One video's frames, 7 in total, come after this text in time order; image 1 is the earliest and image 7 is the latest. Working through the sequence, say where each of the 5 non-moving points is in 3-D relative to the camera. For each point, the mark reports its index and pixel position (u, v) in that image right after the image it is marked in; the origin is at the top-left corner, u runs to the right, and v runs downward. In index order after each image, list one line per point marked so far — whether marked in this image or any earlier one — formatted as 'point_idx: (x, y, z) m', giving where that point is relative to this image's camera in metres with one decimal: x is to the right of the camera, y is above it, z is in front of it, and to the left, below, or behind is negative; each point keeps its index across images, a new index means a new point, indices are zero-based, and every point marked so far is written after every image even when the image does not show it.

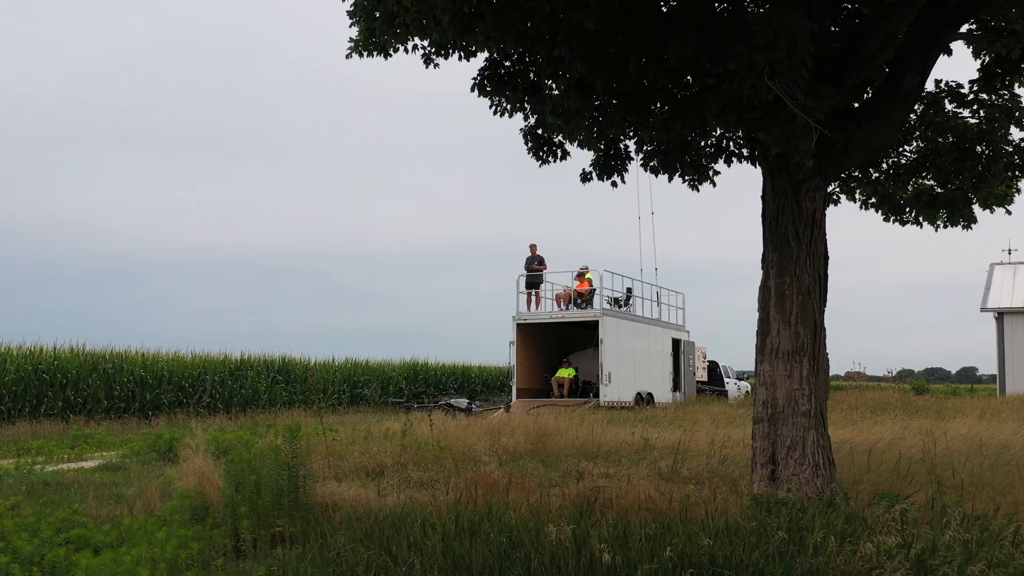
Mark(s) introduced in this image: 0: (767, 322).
0: (+2.4, -0.3, +8.2) m
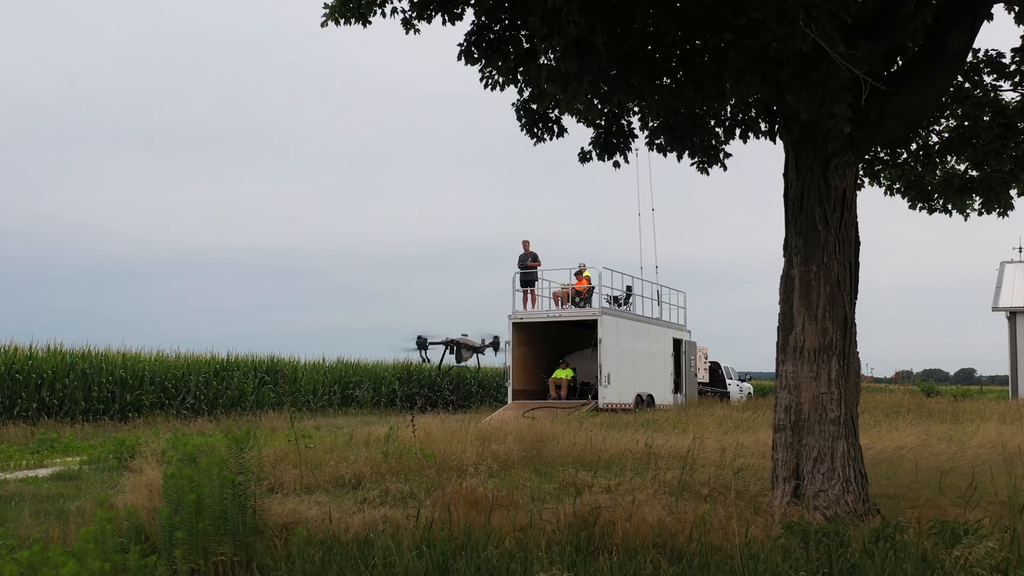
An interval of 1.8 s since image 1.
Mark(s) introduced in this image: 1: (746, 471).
0: (+2.3, -0.2, +7.2) m
1: (+2.4, -1.8, +8.6) m
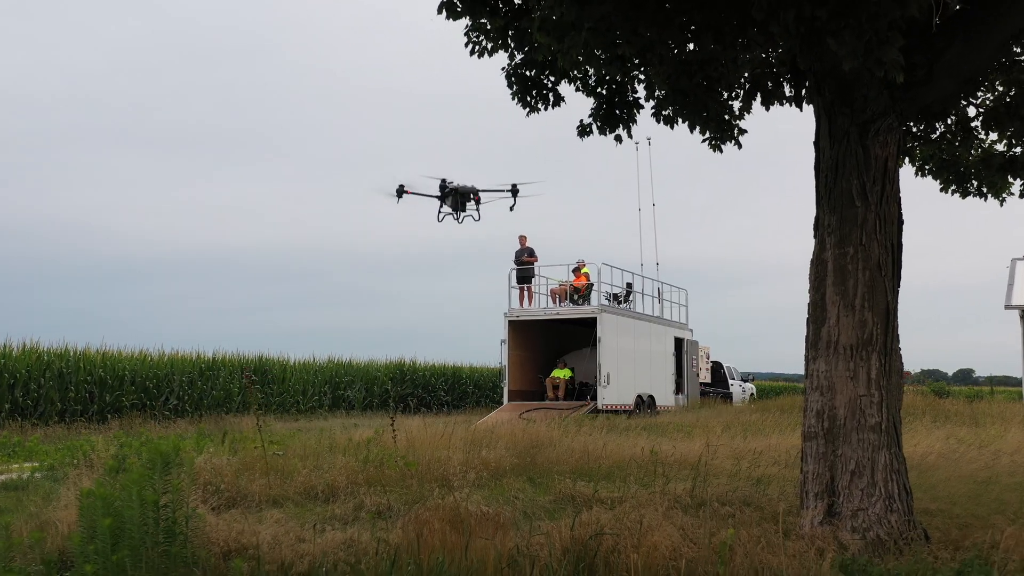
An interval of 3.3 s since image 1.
0: (+2.2, -0.1, +6.2) m
1: (+2.3, -1.7, +7.7) m
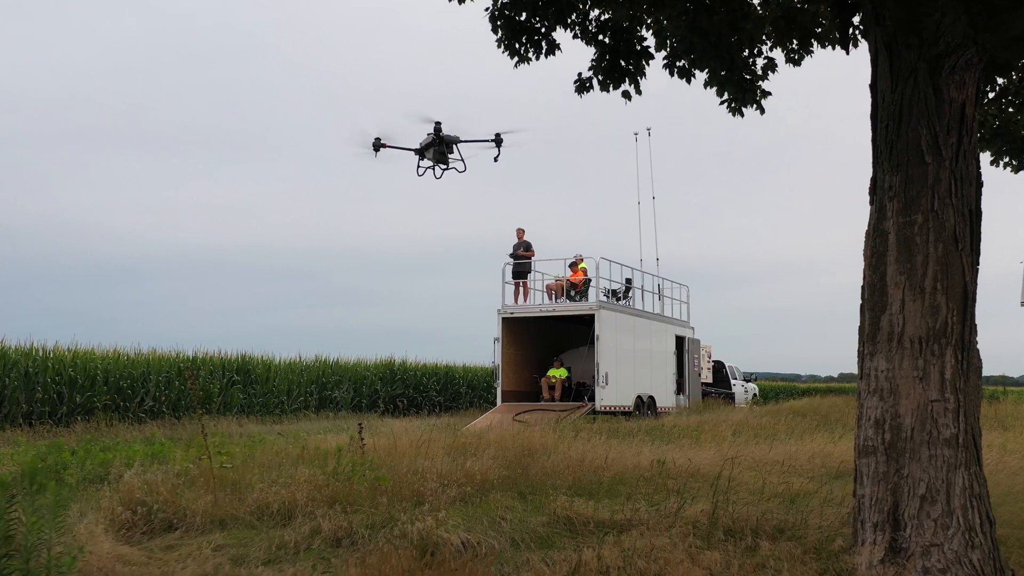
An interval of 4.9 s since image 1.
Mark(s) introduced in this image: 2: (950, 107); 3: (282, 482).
0: (+2.1, 0.0, +5.0) m
1: (+2.1, -1.6, +6.4) m
2: (+2.5, +1.0, +4.8) m
3: (-2.2, -1.9, +8.3) m
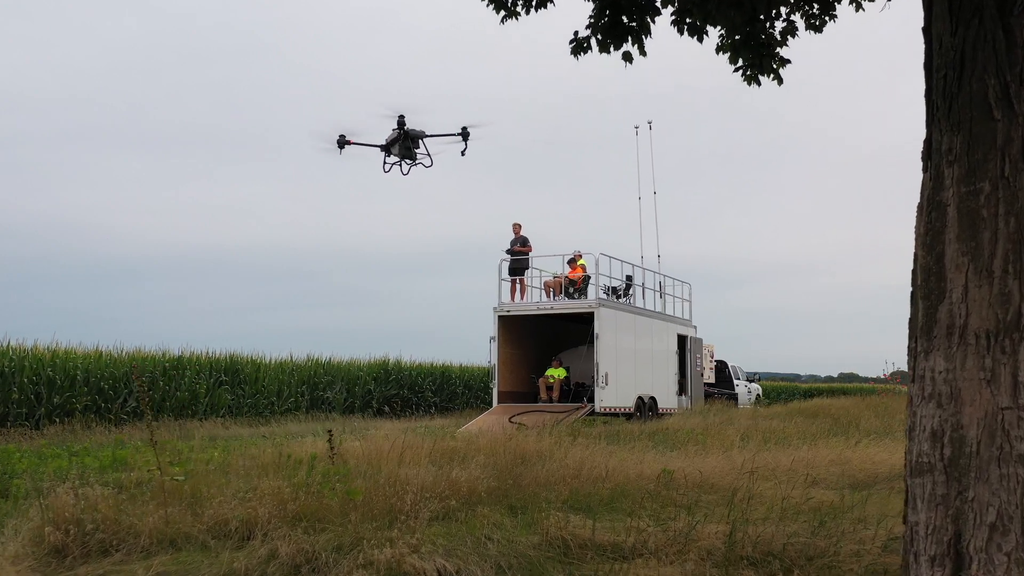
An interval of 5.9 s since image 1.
0: (+2.0, +0.1, +4.1) m
1: (+2.1, -1.5, +5.6) m
2: (+2.4, +1.1, +4.0) m
3: (-2.3, -1.8, +7.4) m
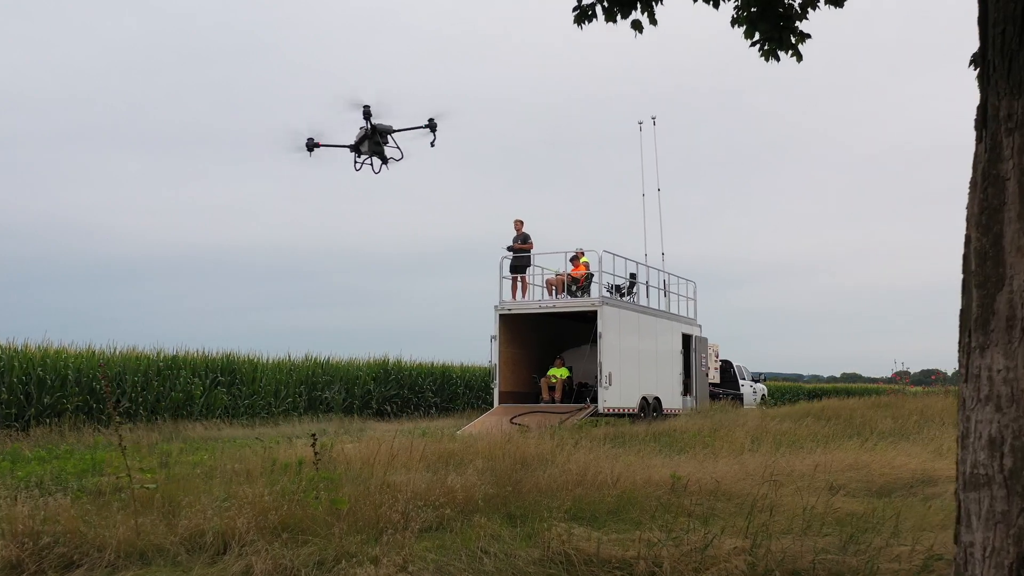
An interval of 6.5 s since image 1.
0: (+2.0, +0.1, +3.6) m
1: (+2.0, -1.5, +5.0) m
2: (+2.3, +1.1, +3.5) m
3: (-2.3, -1.7, +6.9) m
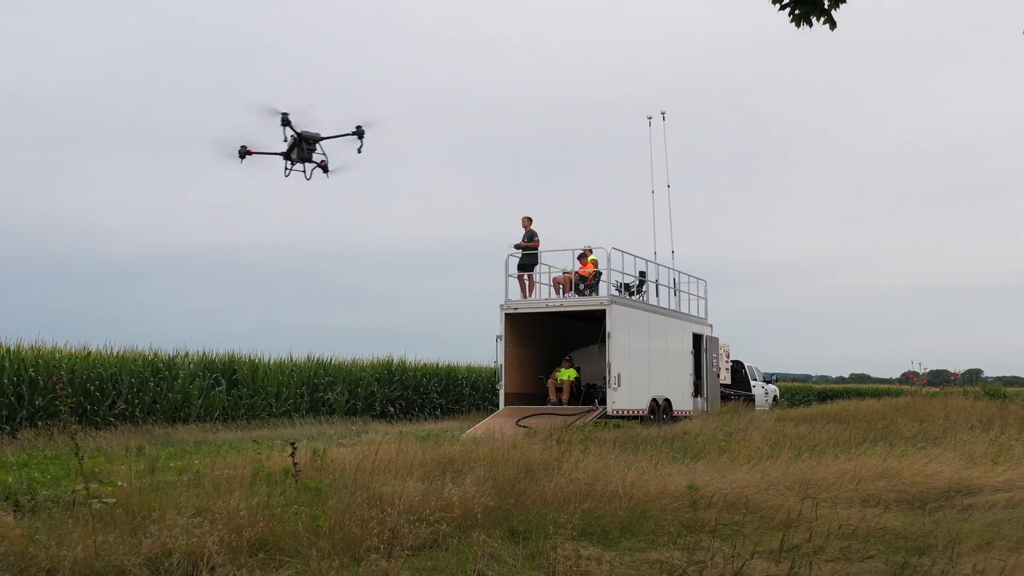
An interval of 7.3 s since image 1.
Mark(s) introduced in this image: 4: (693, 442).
0: (+2.0, +0.2, +2.9) m
1: (+2.0, -1.4, +4.4) m
2: (+2.3, +1.2, +2.8) m
3: (-2.3, -1.7, +6.3) m
4: (+2.6, -2.2, +12.3) m
